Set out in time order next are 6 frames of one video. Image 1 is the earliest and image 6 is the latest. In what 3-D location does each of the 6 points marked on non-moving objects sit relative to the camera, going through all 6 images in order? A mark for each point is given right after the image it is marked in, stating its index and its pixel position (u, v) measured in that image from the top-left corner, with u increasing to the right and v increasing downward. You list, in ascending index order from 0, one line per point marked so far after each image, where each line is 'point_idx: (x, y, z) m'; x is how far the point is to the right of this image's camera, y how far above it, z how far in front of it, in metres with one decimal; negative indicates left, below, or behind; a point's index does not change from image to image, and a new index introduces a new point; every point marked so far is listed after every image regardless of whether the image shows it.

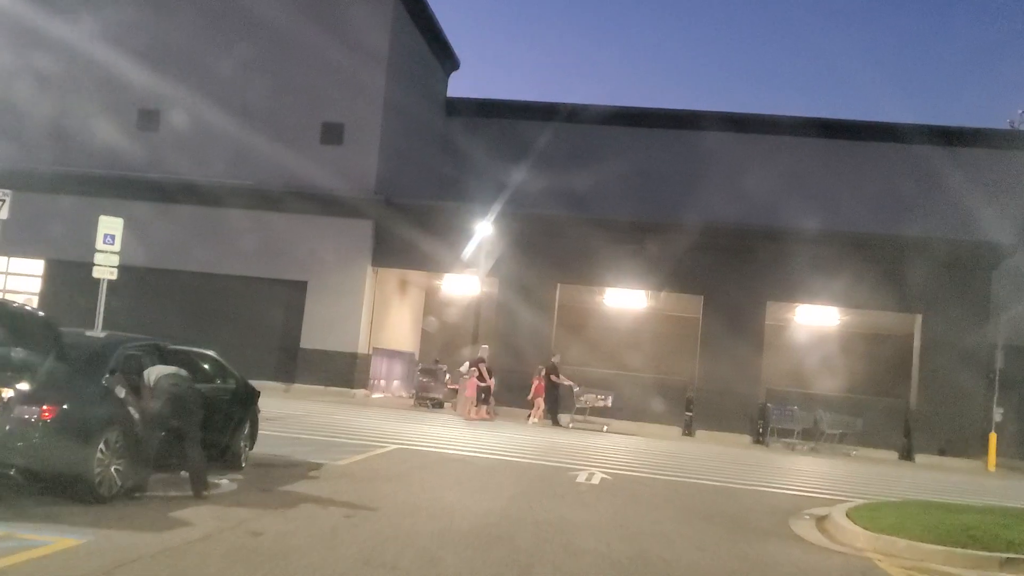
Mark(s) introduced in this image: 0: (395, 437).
0: (-2.4, -3.1, +19.7) m
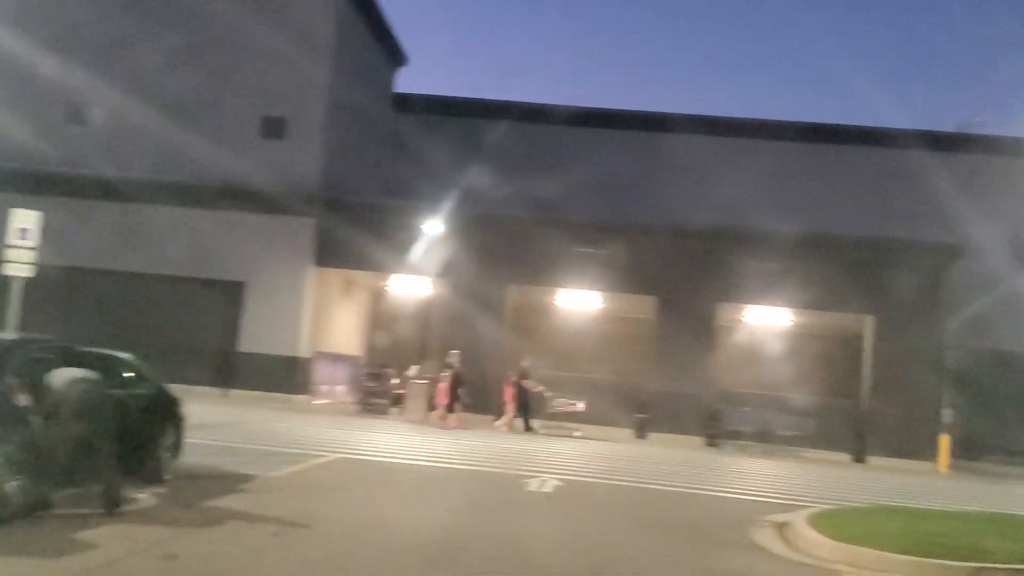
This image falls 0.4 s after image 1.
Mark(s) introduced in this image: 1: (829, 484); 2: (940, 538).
0: (-3.4, -3.1, +18.8) m
1: (+6.6, -4.1, +19.9) m
2: (+4.7, -2.7, +10.4) m
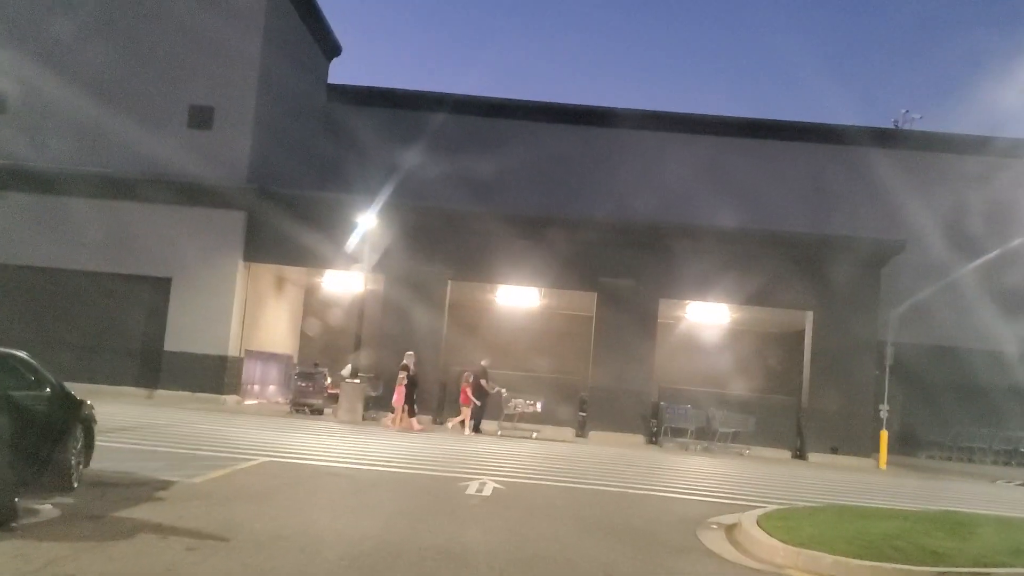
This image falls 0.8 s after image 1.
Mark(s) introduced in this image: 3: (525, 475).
0: (-4.6, -3.0, +17.9) m
1: (+5.4, -4.0, +19.6) m
2: (+4.0, -2.6, +10.0) m
3: (+0.2, -3.3, +16.6) m
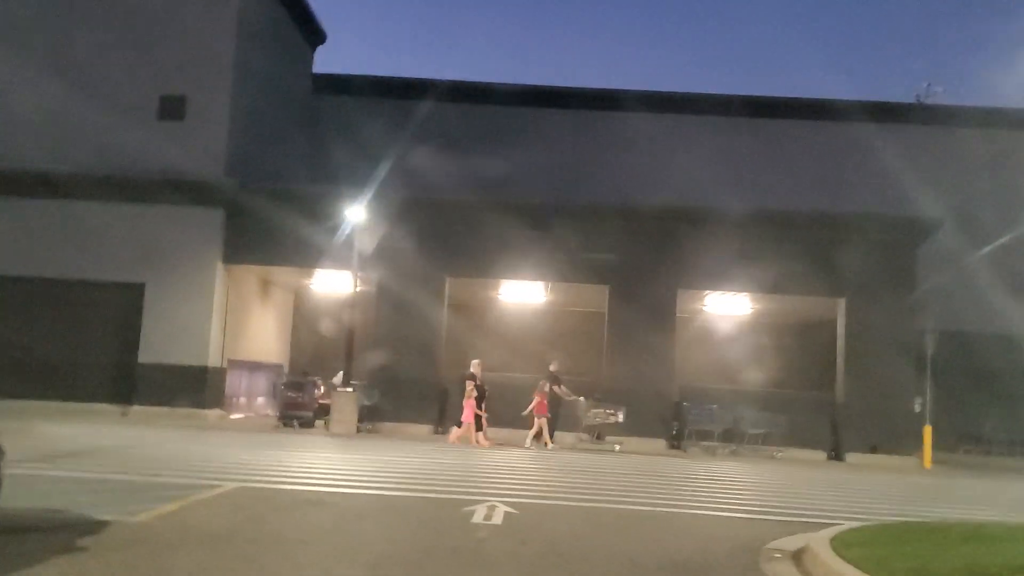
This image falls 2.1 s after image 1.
0: (-4.4, -3.0, +15.7) m
1: (+5.6, -3.7, +17.4) m
2: (+4.2, -2.3, +7.9) m
3: (+0.4, -3.1, +14.4) m
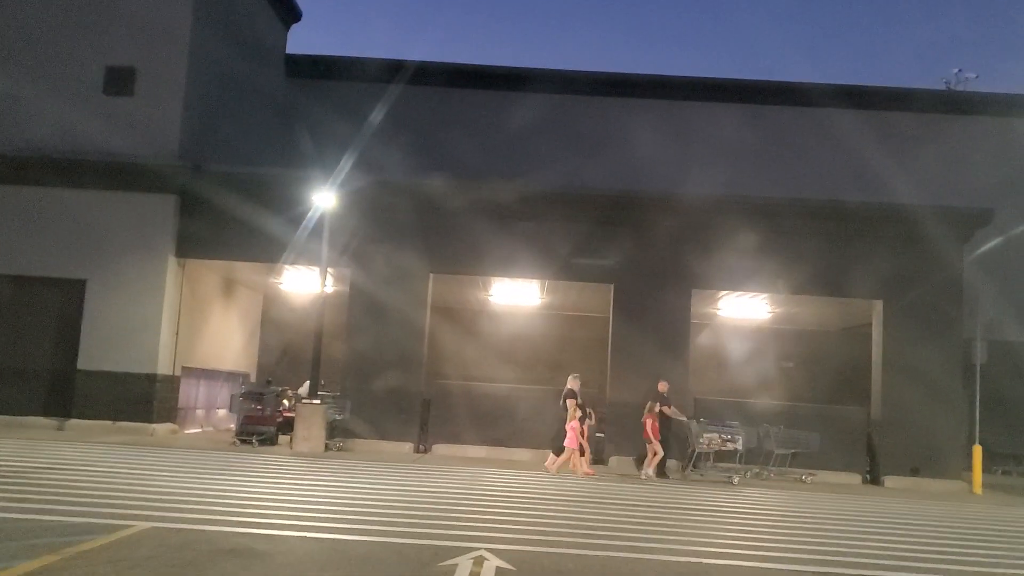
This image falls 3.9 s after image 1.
0: (-4.5, -2.8, +12.8) m
1: (+5.5, -3.6, +14.6) m
2: (+4.2, -2.1, +5.1) m
3: (+0.3, -2.9, +11.5) m
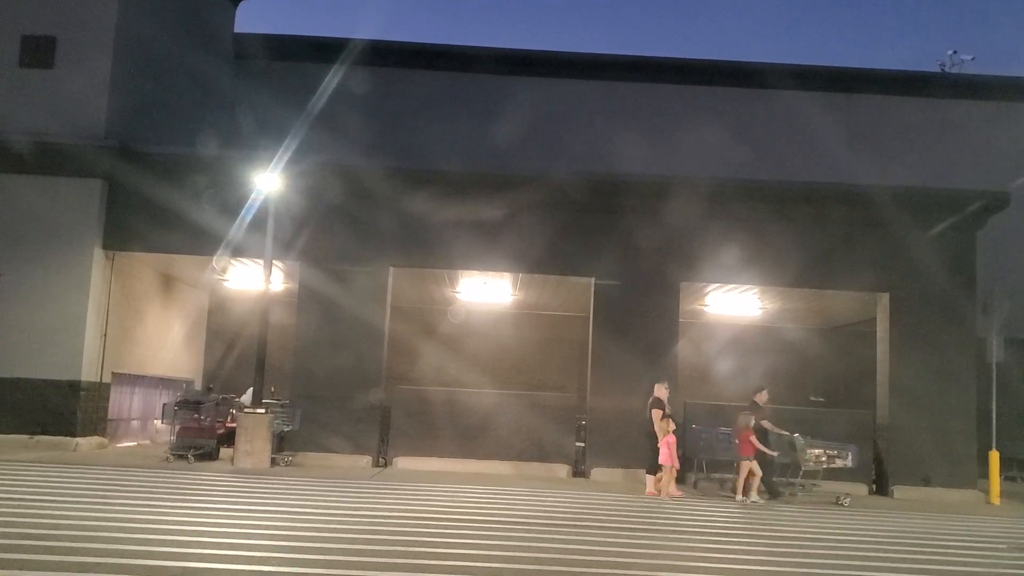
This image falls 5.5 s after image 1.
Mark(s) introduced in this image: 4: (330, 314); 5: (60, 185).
0: (-4.8, -2.7, +10.6) m
1: (+5.1, -3.4, +12.7) m
2: (+4.1, -1.9, +3.1) m
3: (+0.1, -2.8, +9.4) m
4: (-3.7, -0.6, +19.8) m
5: (-9.2, +2.1, +19.6) m
